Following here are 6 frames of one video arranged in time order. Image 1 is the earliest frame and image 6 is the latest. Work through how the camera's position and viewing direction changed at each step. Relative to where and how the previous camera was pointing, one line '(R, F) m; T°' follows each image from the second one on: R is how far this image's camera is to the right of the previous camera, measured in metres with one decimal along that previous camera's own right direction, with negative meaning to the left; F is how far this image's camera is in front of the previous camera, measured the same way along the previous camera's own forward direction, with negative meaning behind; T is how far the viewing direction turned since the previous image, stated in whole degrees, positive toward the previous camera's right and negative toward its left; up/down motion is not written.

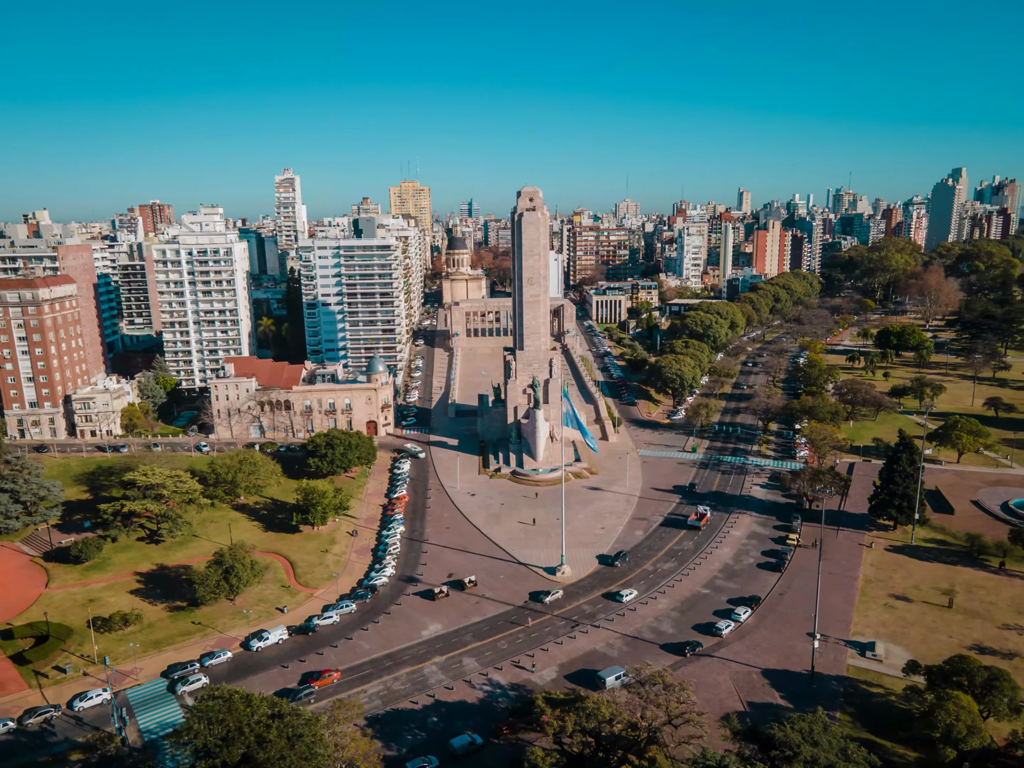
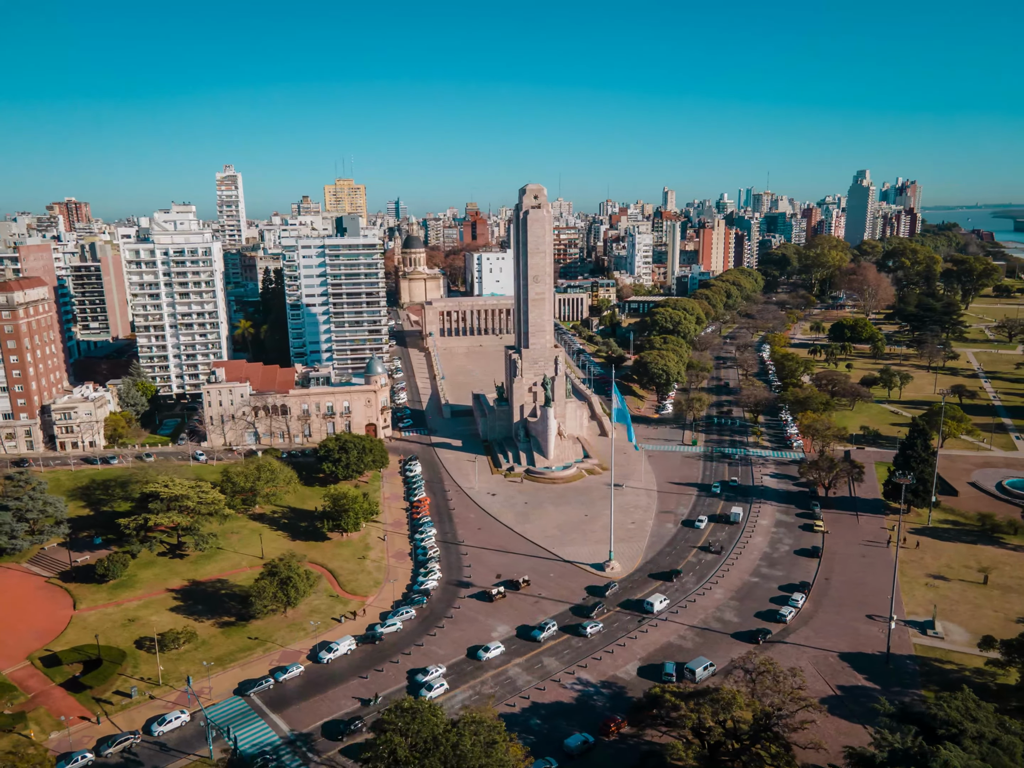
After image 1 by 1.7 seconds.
(-10.0, +0.9) m; +6°
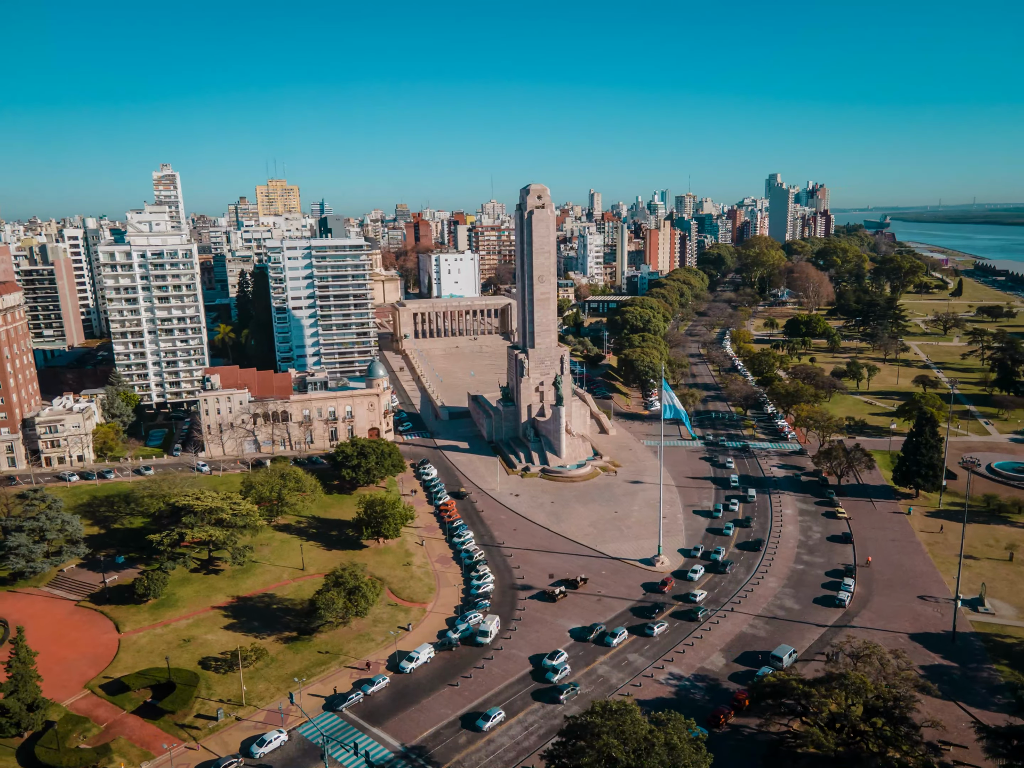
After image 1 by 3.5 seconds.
(-10.3, +0.9) m; +6°
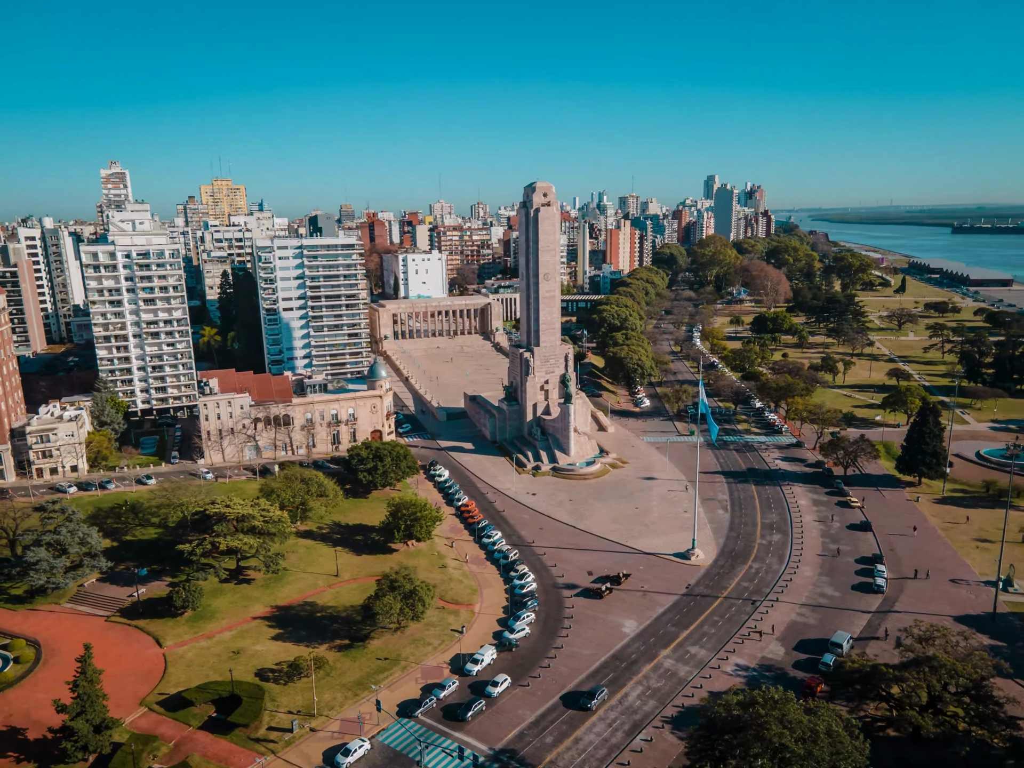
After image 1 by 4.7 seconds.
(-7.7, +0.7) m; +4°
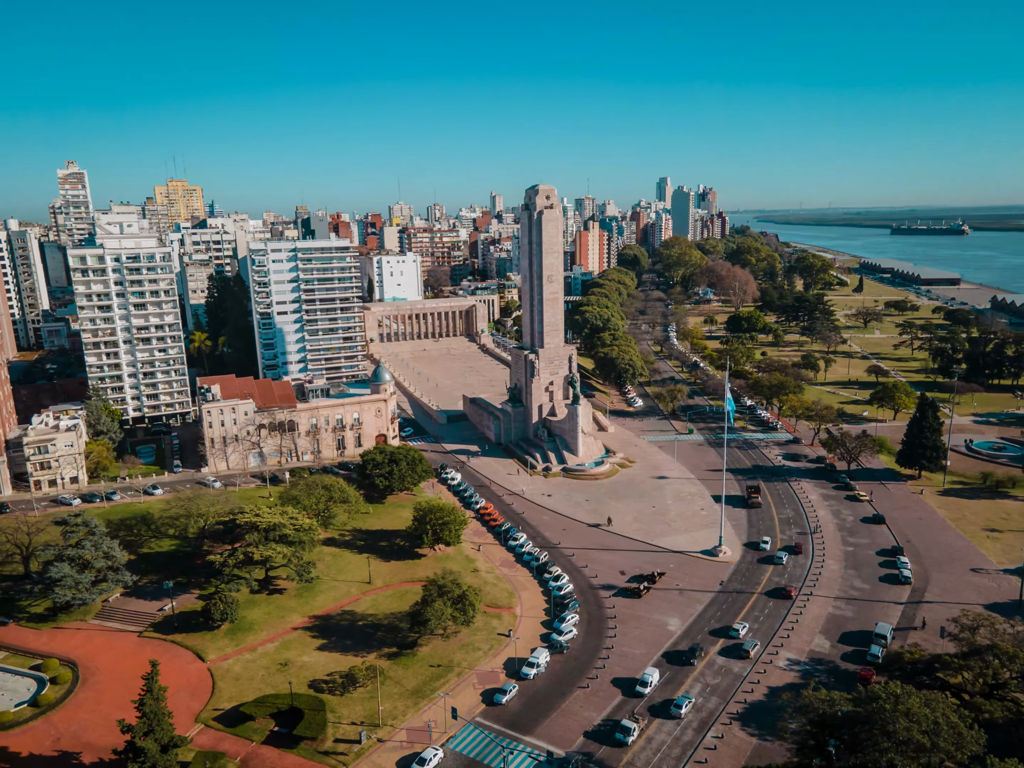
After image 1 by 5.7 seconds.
(-6.3, +0.3) m; +3°
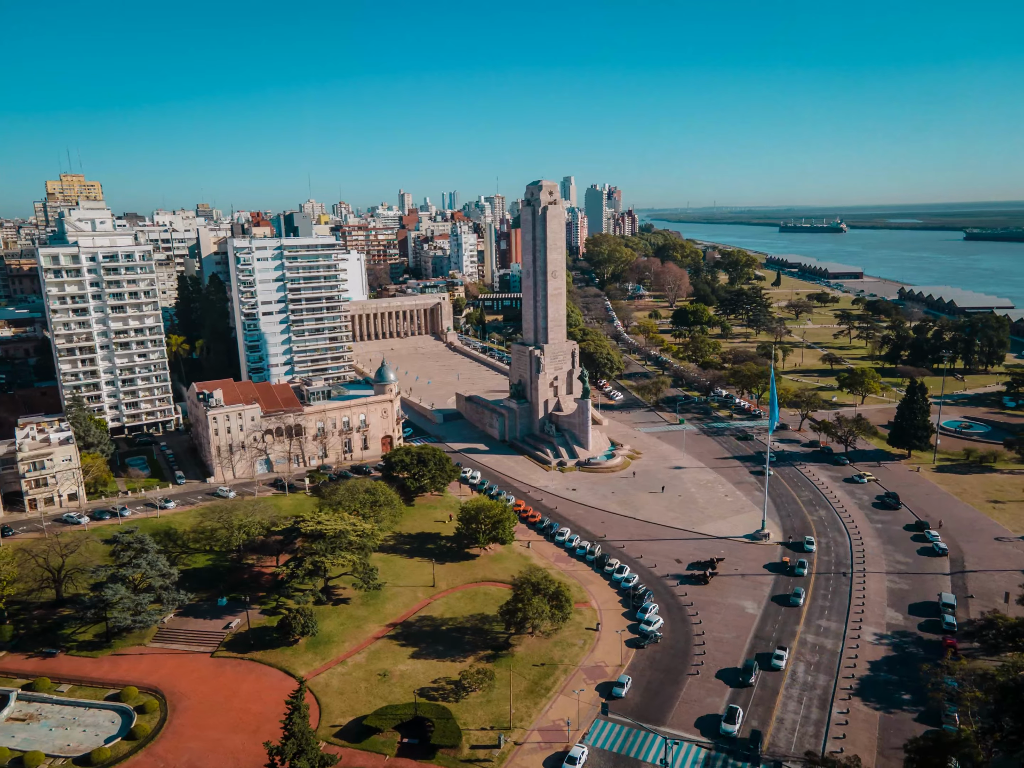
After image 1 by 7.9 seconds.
(-12.3, +1.3) m; +7°
